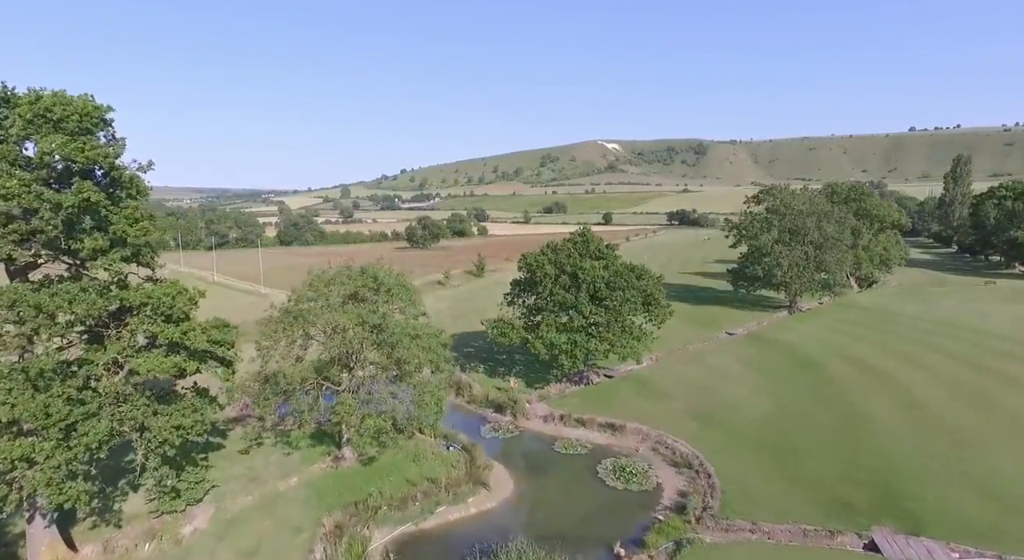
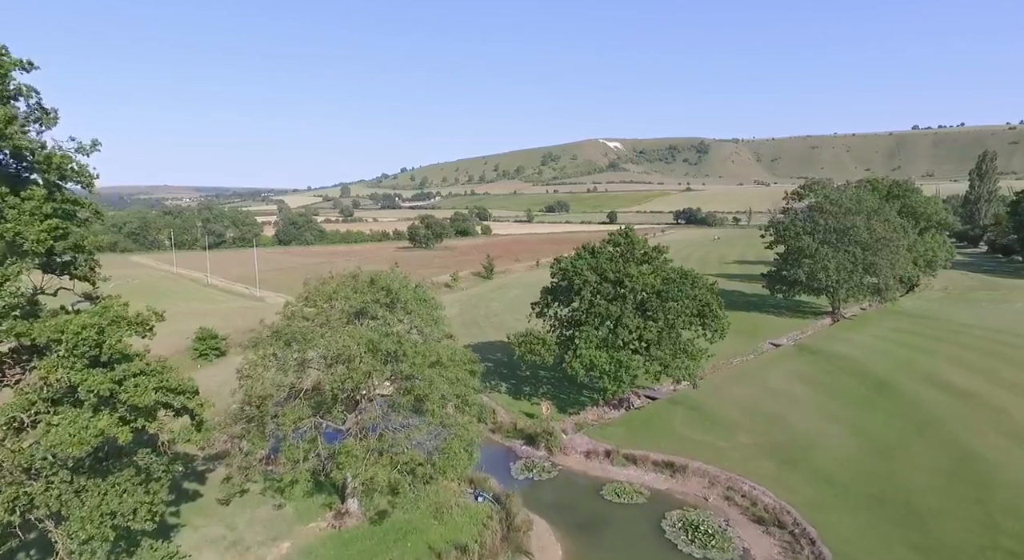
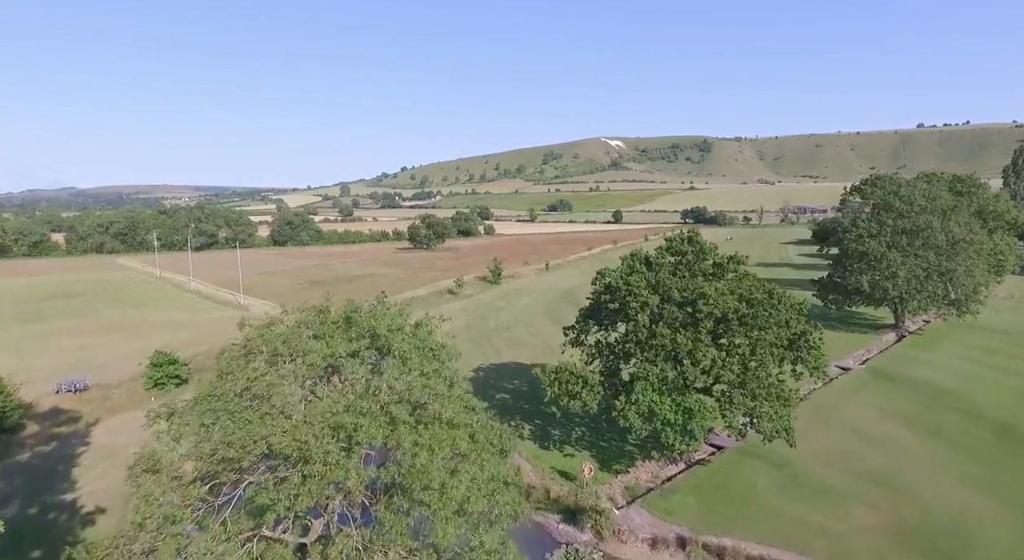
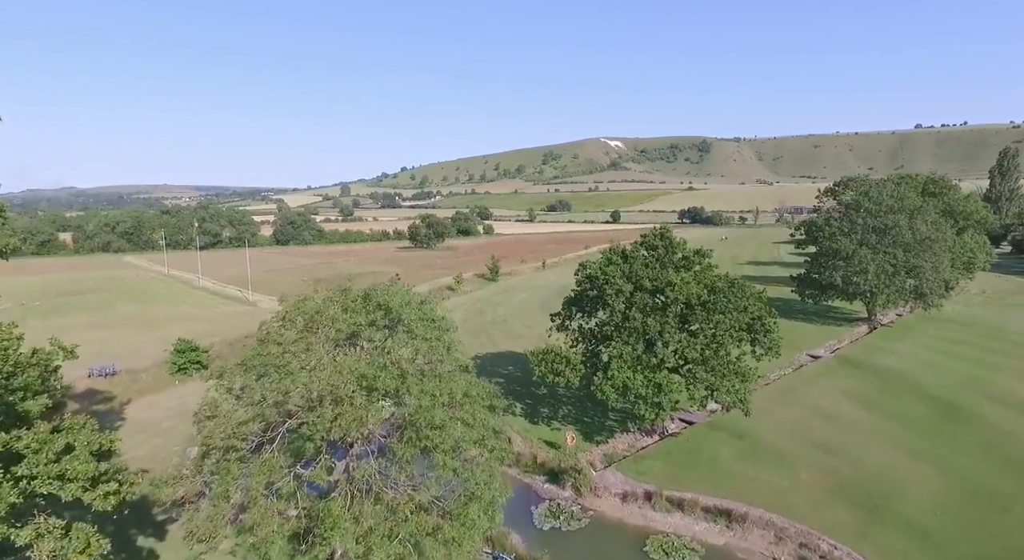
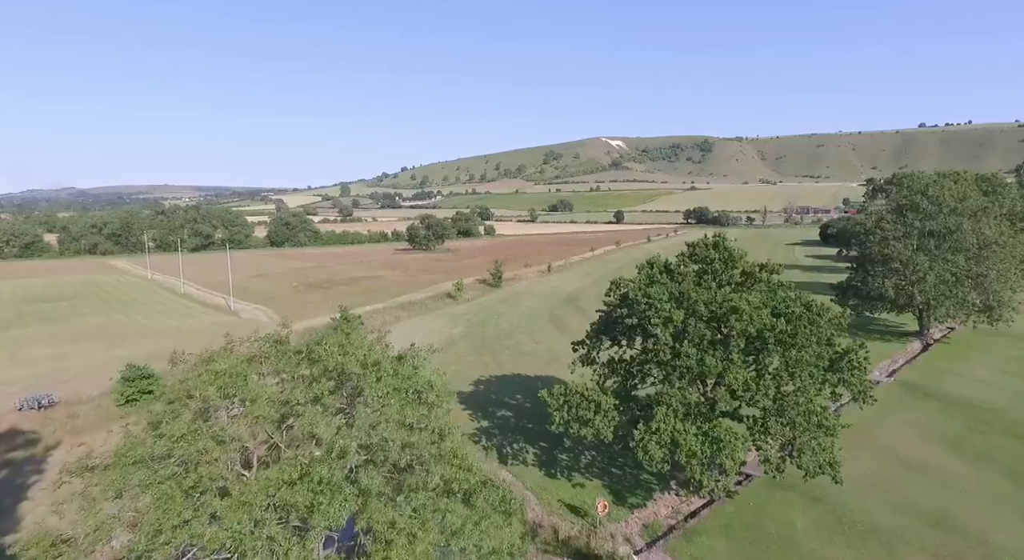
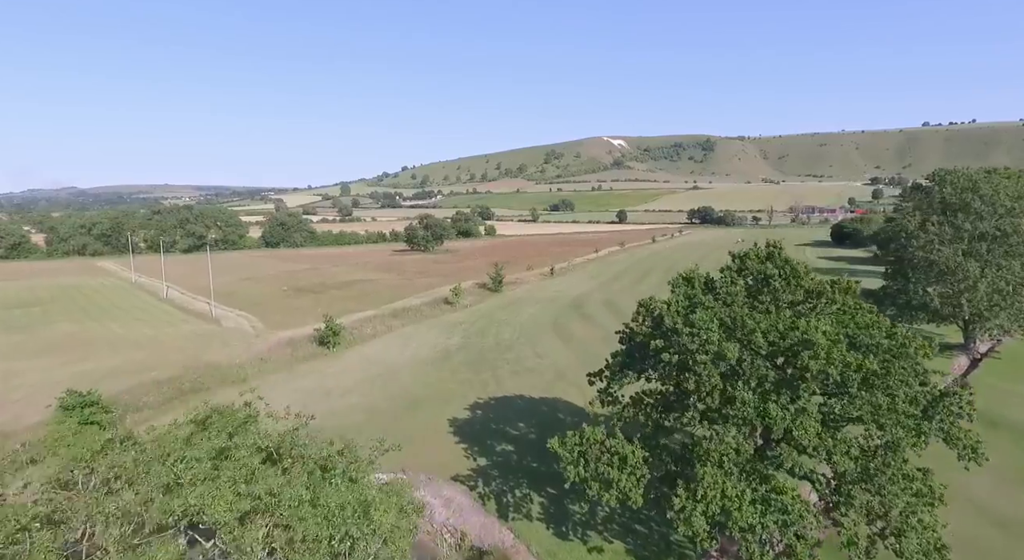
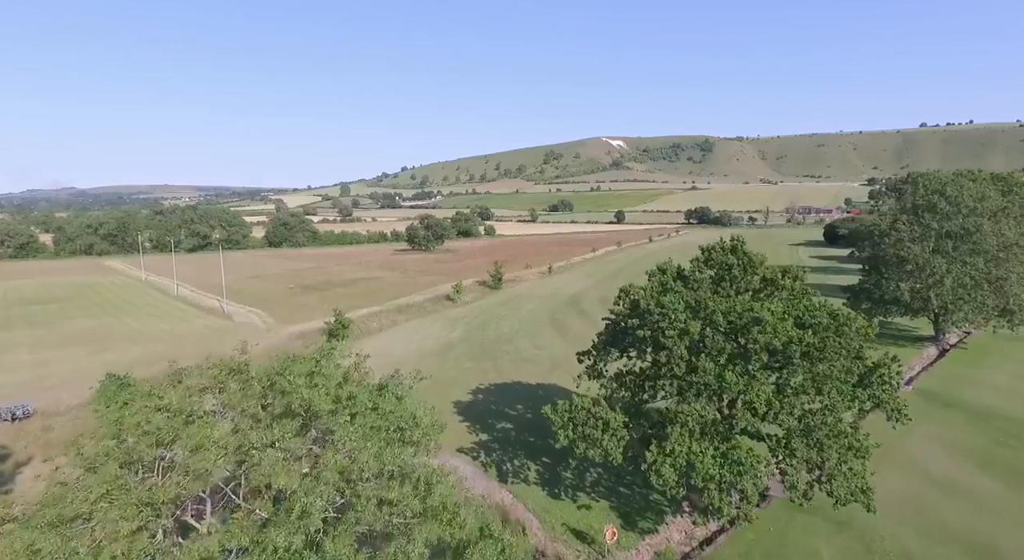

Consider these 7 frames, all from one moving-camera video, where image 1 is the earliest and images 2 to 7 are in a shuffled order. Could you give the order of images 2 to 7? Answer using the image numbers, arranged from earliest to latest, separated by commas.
2, 4, 3, 5, 7, 6
